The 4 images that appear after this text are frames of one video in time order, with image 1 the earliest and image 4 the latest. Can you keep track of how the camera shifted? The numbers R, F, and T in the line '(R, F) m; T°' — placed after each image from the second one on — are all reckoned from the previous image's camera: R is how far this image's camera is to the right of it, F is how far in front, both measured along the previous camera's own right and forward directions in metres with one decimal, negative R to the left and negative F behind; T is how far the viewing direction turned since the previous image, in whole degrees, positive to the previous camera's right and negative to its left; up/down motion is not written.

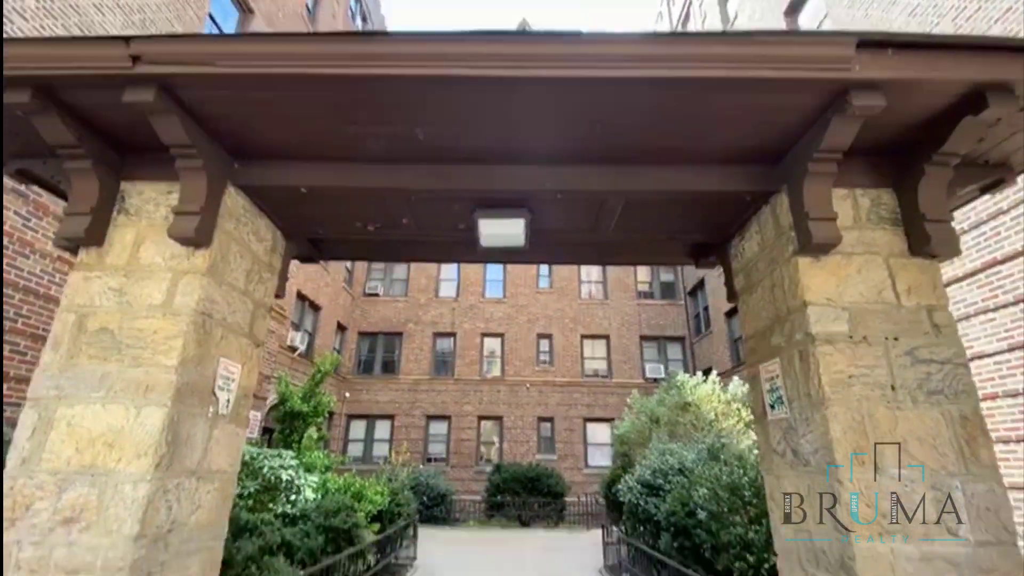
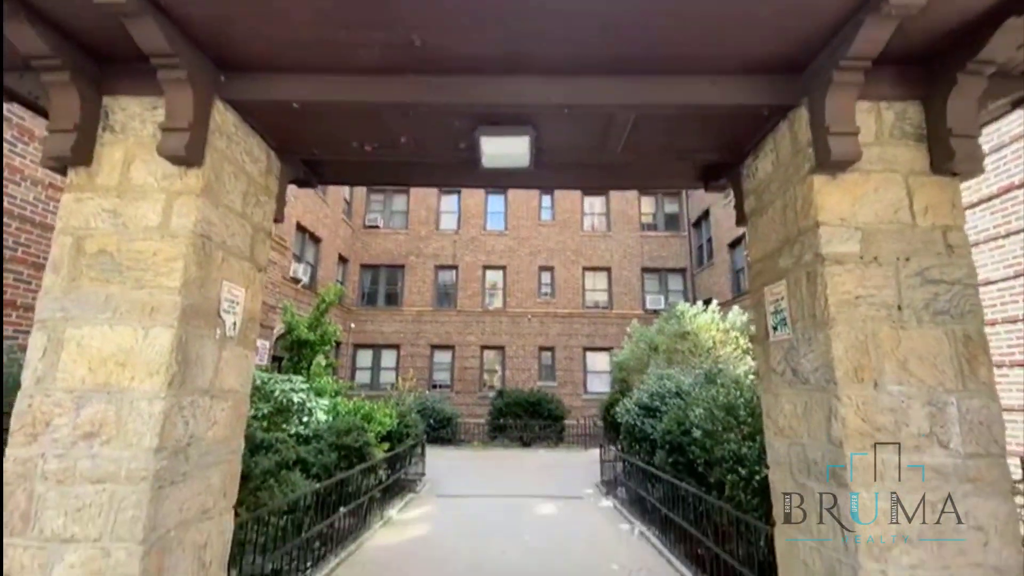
(0.0, +0.1) m; 0°
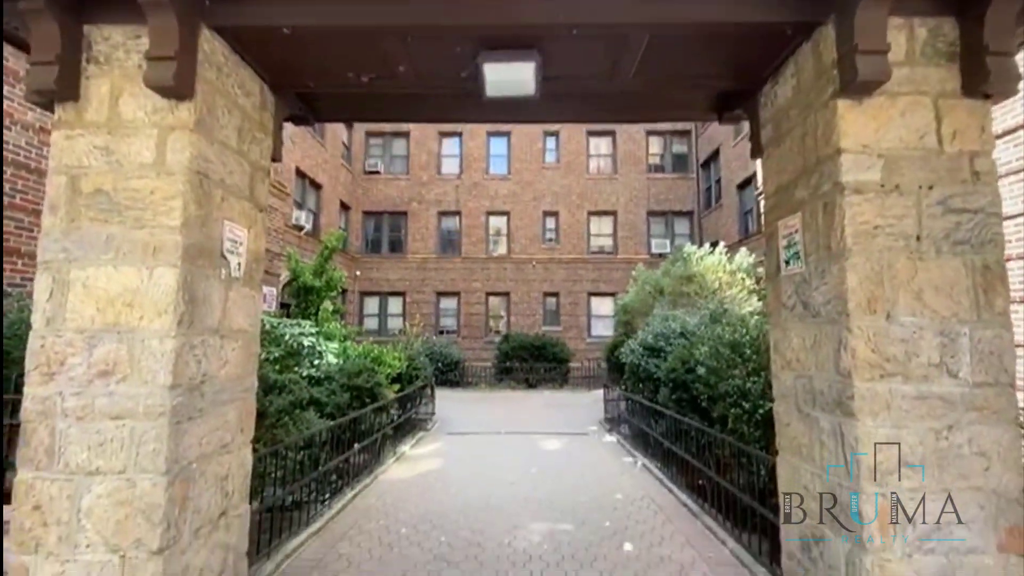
(0.0, +0.1) m; -1°
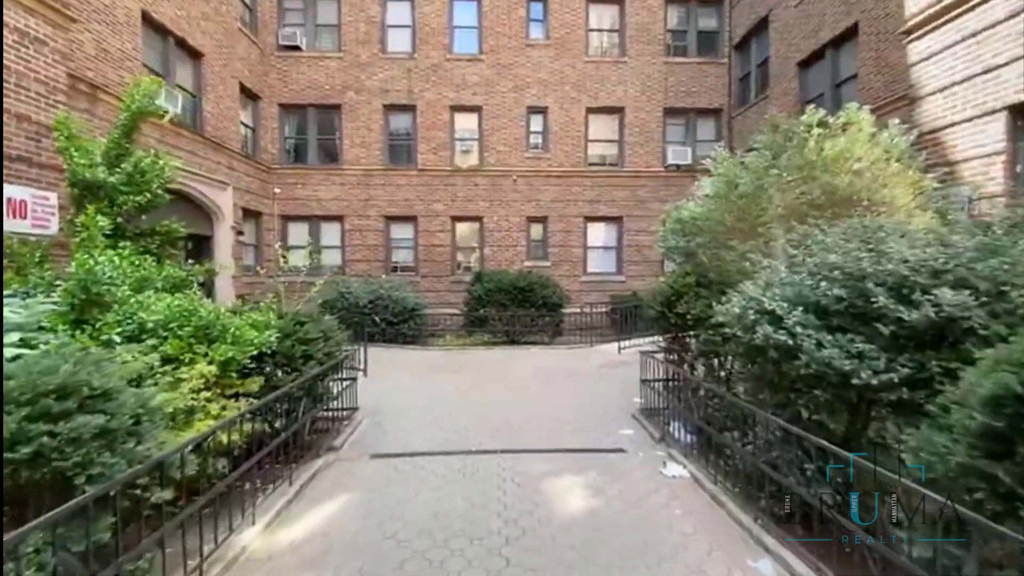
(0.0, +5.2) m; +3°
